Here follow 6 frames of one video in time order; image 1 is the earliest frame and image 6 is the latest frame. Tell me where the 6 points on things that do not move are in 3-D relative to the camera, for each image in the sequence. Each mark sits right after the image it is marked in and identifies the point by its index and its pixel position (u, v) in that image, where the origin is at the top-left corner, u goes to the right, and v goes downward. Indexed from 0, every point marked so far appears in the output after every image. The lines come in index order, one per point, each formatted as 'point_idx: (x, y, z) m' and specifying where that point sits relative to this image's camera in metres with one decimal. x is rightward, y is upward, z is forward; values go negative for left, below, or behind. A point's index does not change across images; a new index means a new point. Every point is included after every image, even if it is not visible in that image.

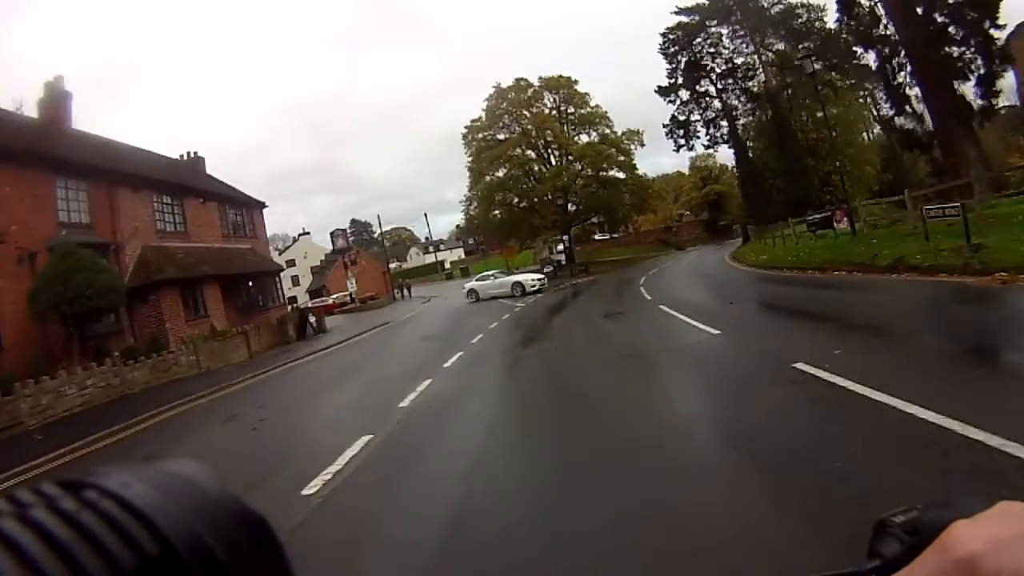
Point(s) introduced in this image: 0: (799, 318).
0: (+4.9, -0.4, +12.0) m
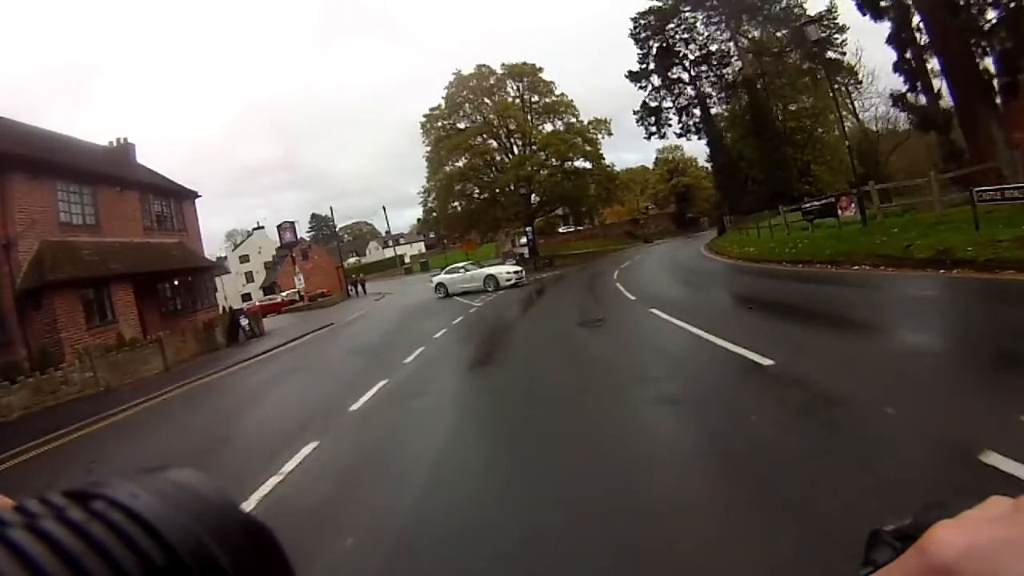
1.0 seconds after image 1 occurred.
0: (+4.3, -0.3, +11.8) m
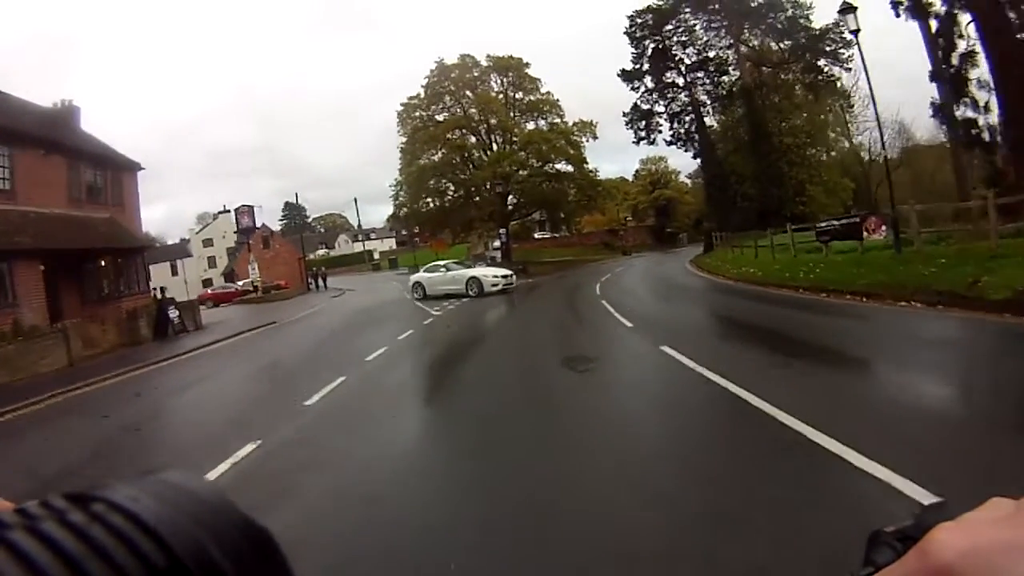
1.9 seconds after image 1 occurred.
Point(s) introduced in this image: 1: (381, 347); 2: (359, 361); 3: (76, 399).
0: (+3.8, -0.7, +11.6) m
1: (-2.5, -1.1, +14.0) m
2: (-2.6, -1.2, +12.5) m
3: (-7.3, -1.9, +12.6) m
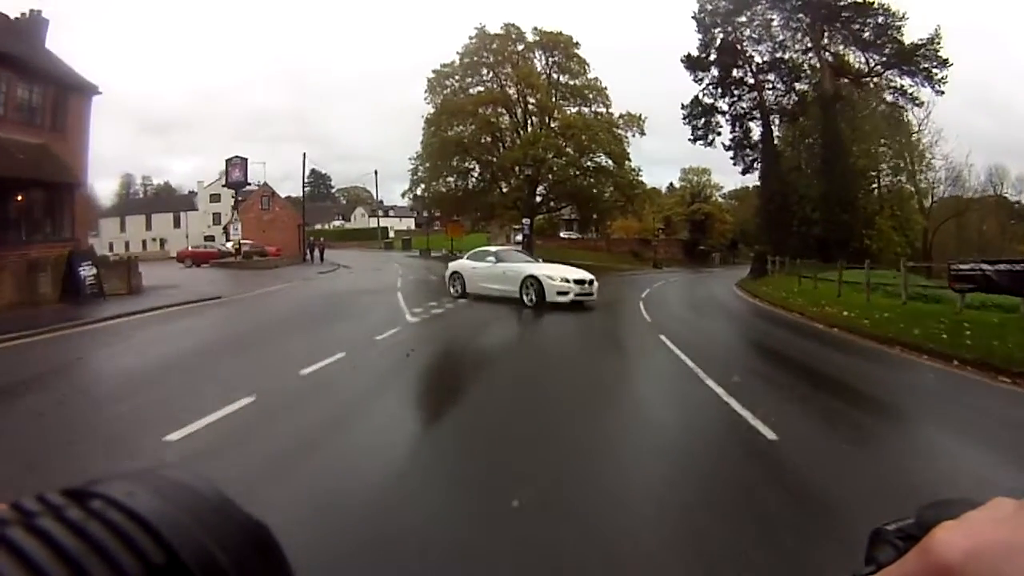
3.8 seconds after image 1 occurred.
0: (+3.9, -1.1, +10.8) m
1: (-2.3, -0.8, +13.4) m
2: (-2.4, -0.9, +11.8) m
3: (-7.2, -0.9, +12.1) m
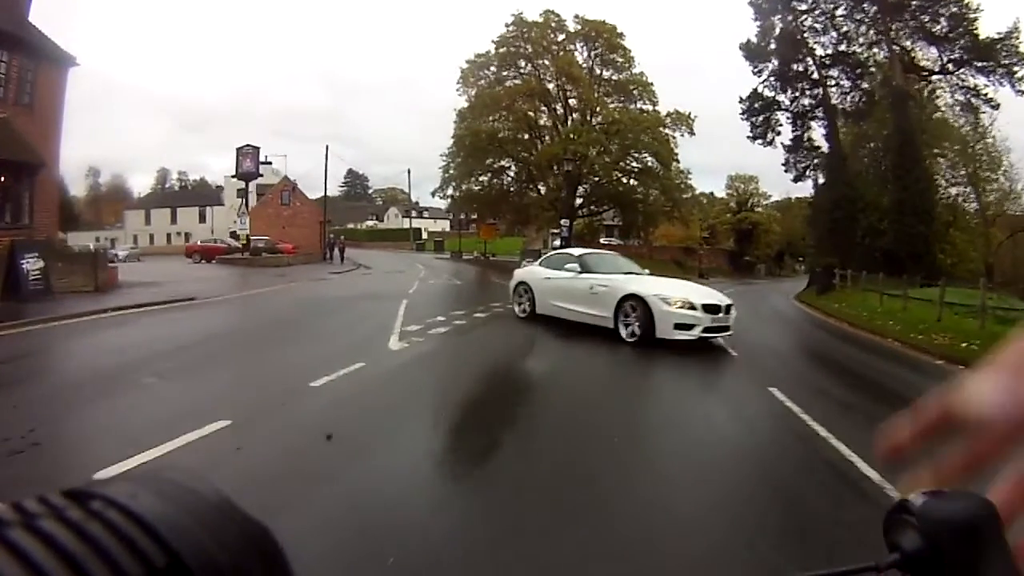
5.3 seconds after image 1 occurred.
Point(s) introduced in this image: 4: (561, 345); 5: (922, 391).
0: (+4.4, -1.4, +10.2) m
1: (-1.7, -0.8, +13.1) m
2: (-1.9, -0.9, +11.5) m
3: (-6.7, -0.8, +12.0) m
4: (+0.8, -1.0, +12.5) m
5: (+5.2, -1.4, +9.5) m
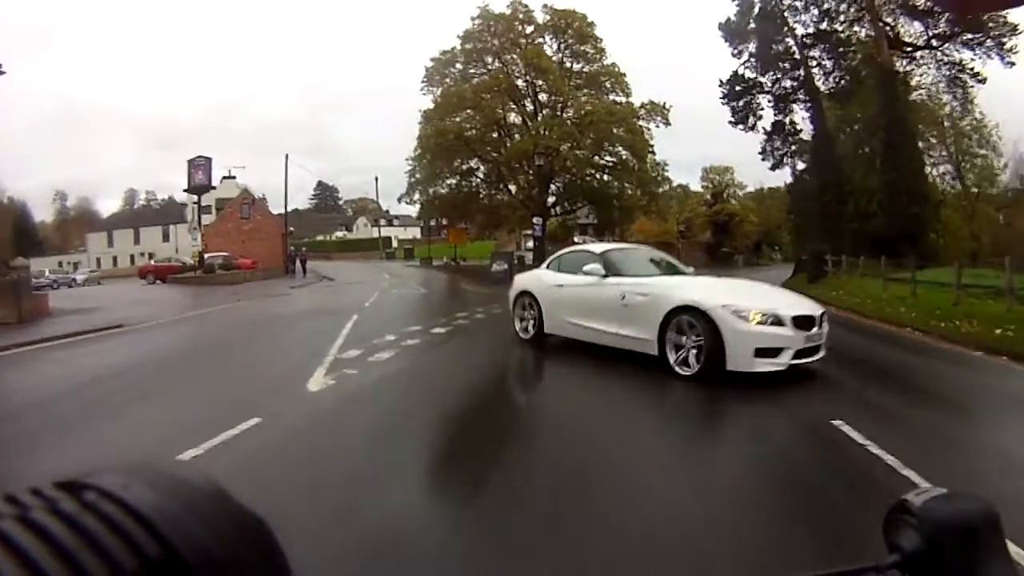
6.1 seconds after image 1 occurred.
0: (+4.1, -1.2, +10.1) m
1: (-2.1, -1.0, +12.8) m
2: (-2.3, -1.1, +11.2) m
3: (-7.0, -1.2, +11.5) m
4: (+0.4, -1.0, +12.3) m
5: (+5.0, -1.2, +9.4) m
